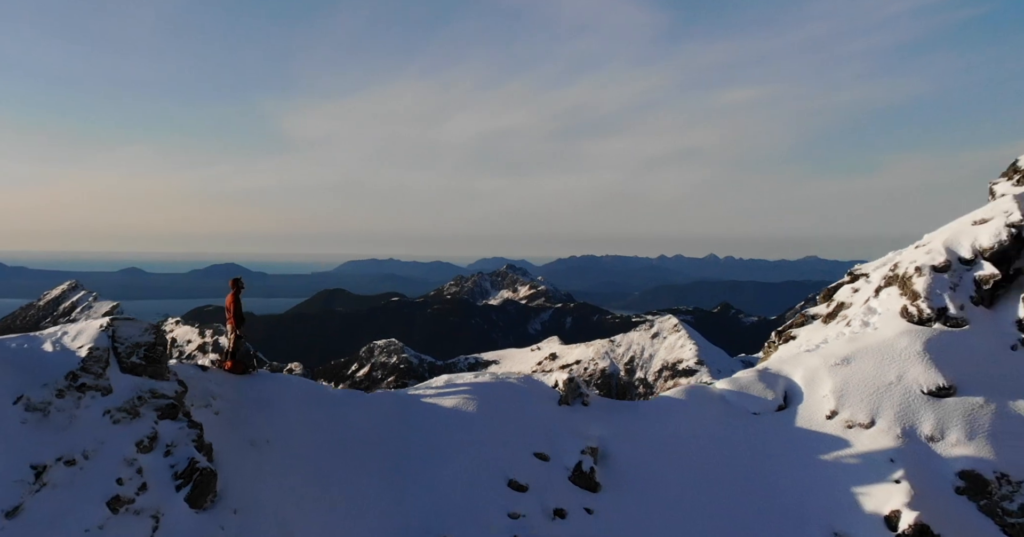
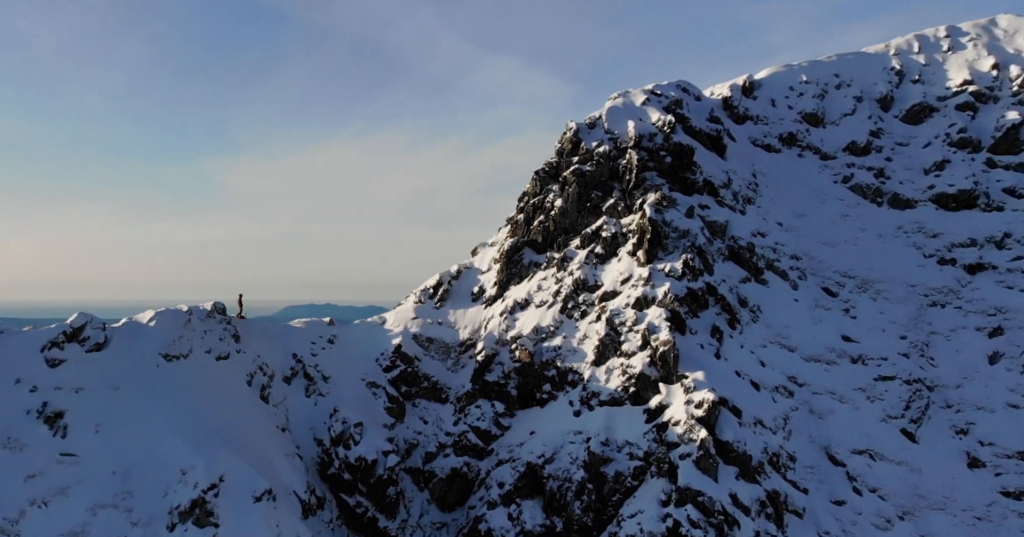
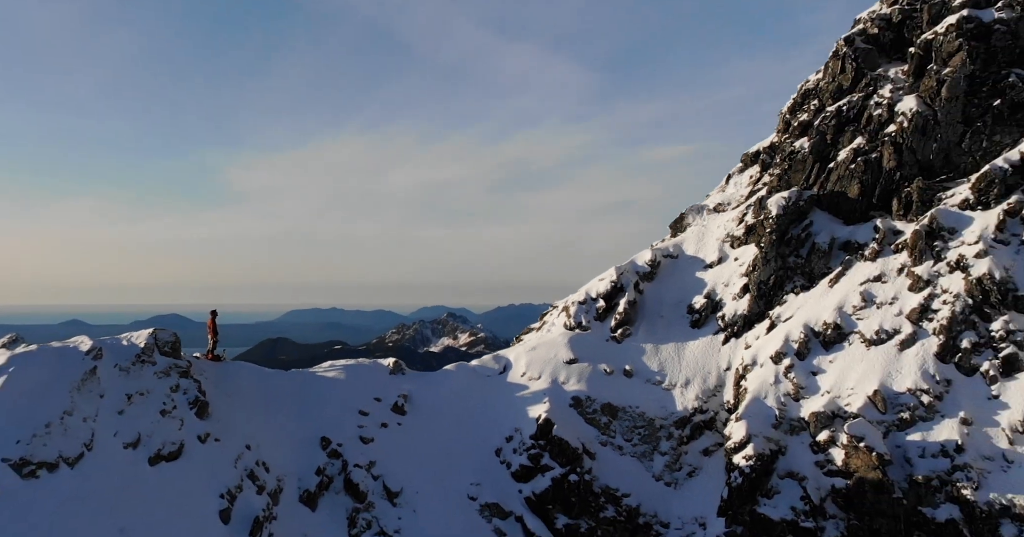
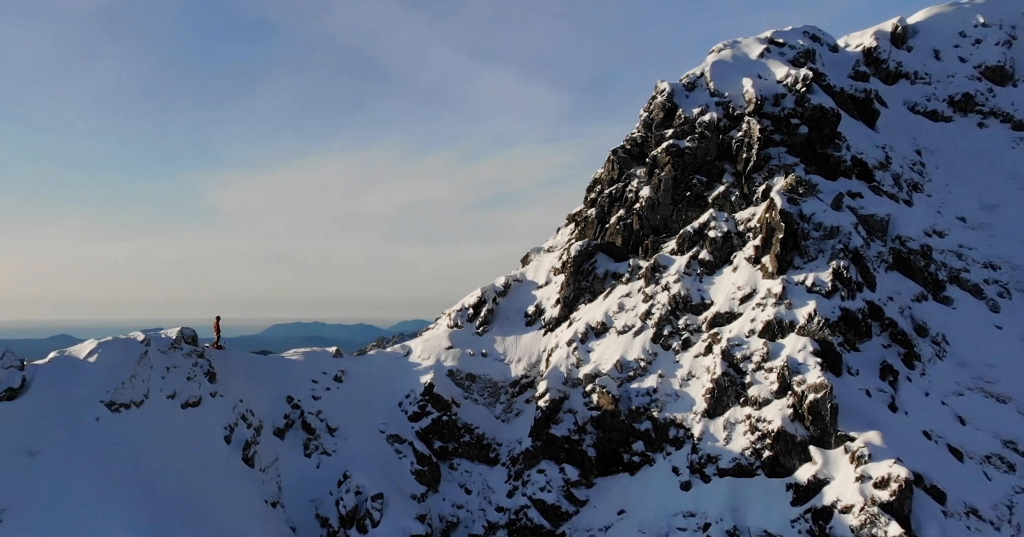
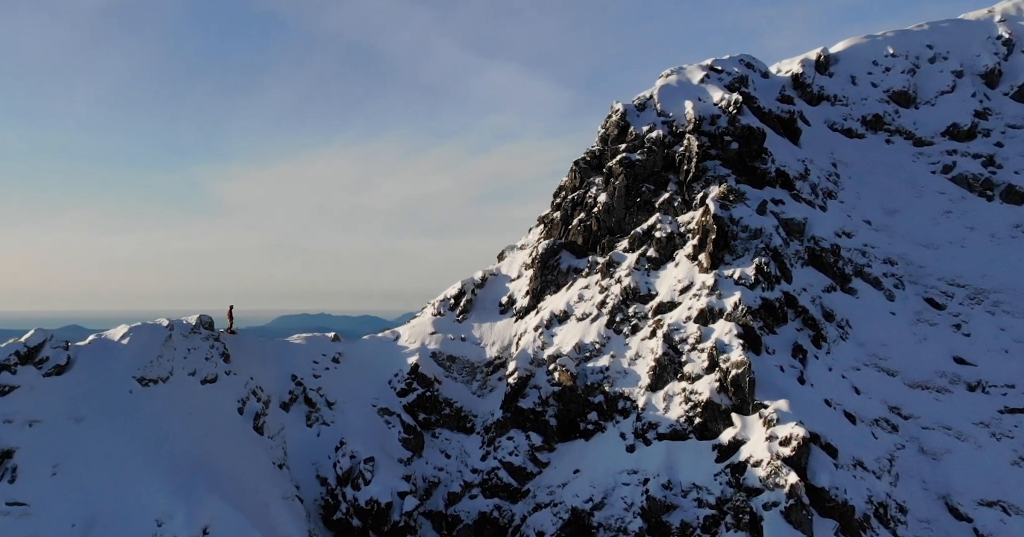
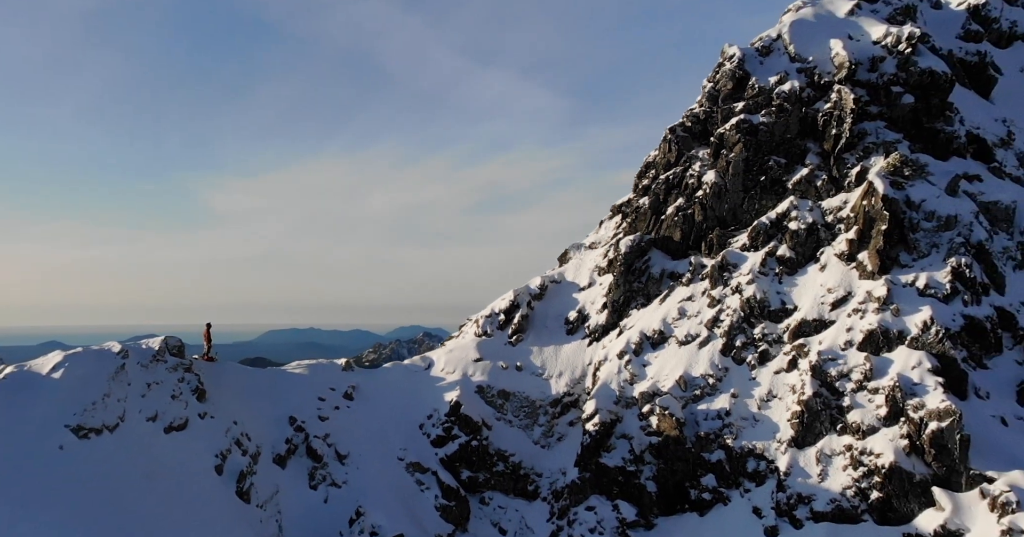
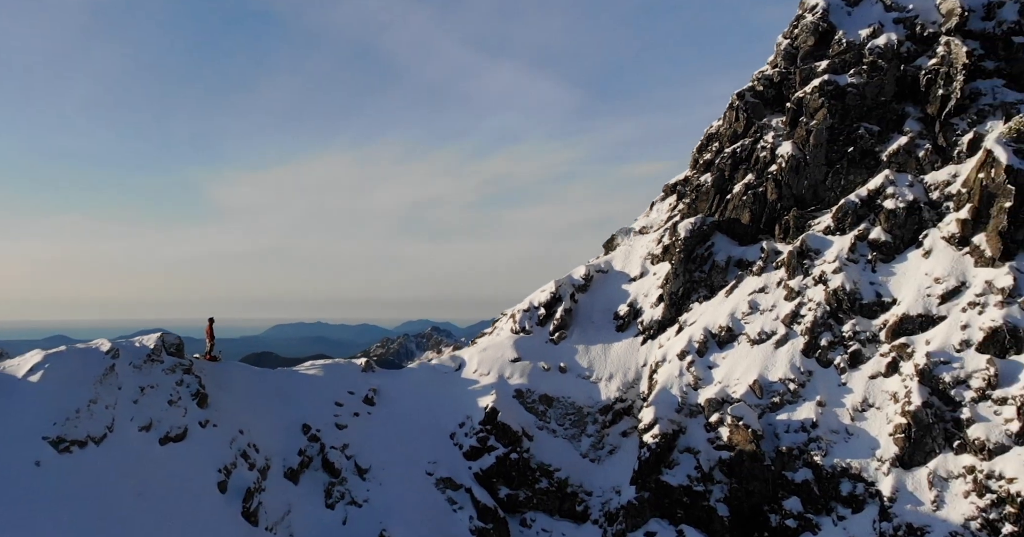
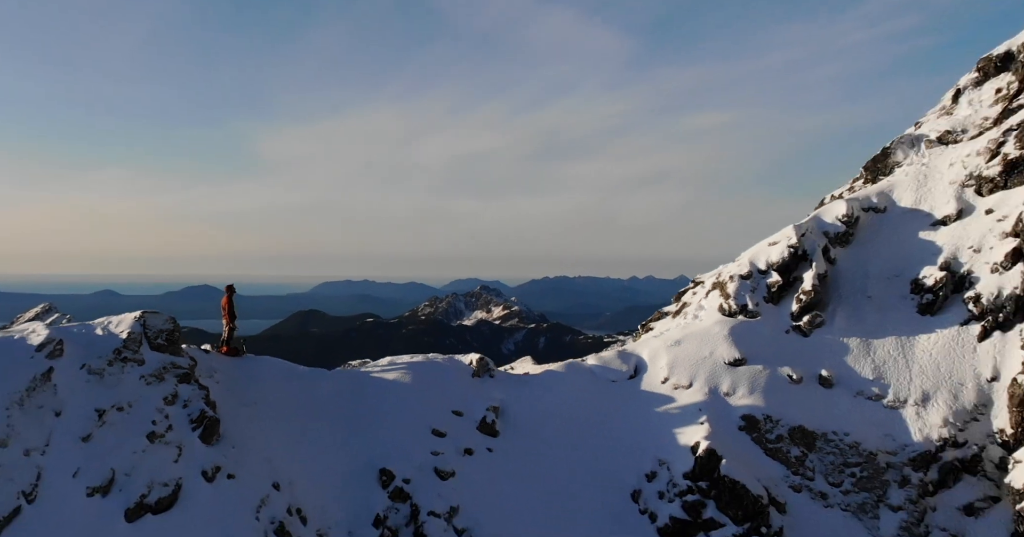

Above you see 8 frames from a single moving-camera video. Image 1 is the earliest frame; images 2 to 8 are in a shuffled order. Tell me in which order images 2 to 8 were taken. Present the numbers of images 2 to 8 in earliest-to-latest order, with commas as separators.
8, 3, 7, 6, 4, 5, 2
